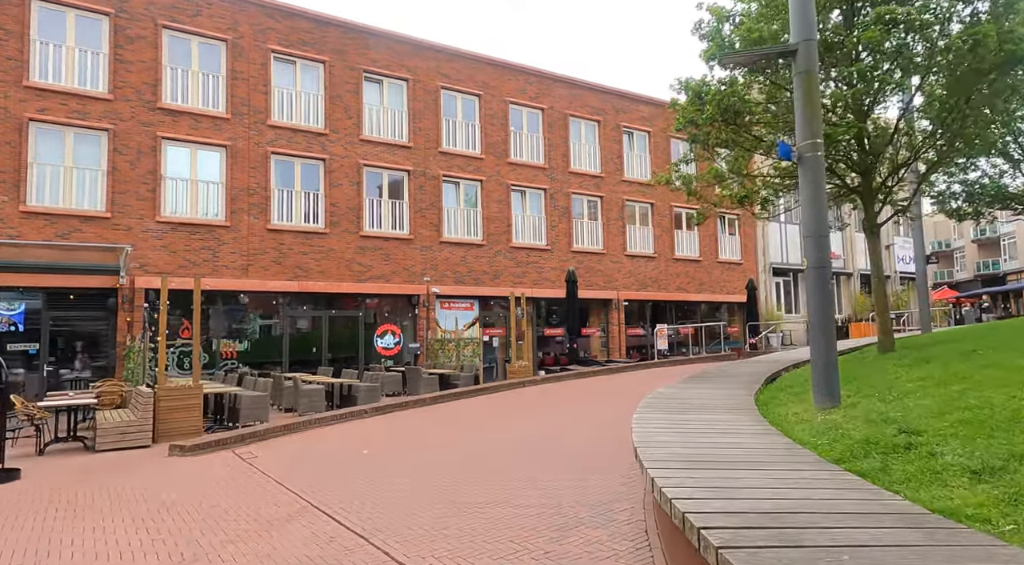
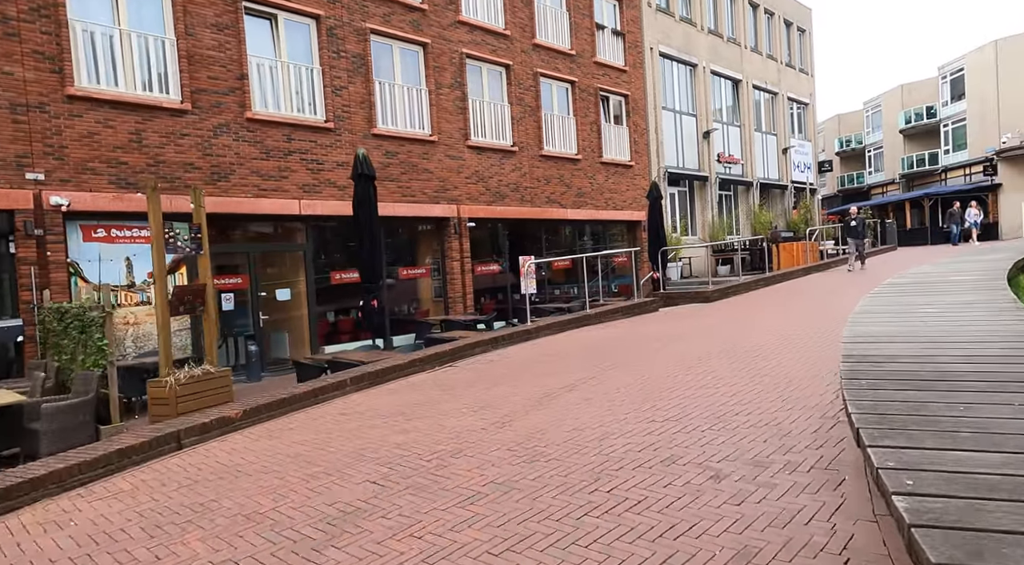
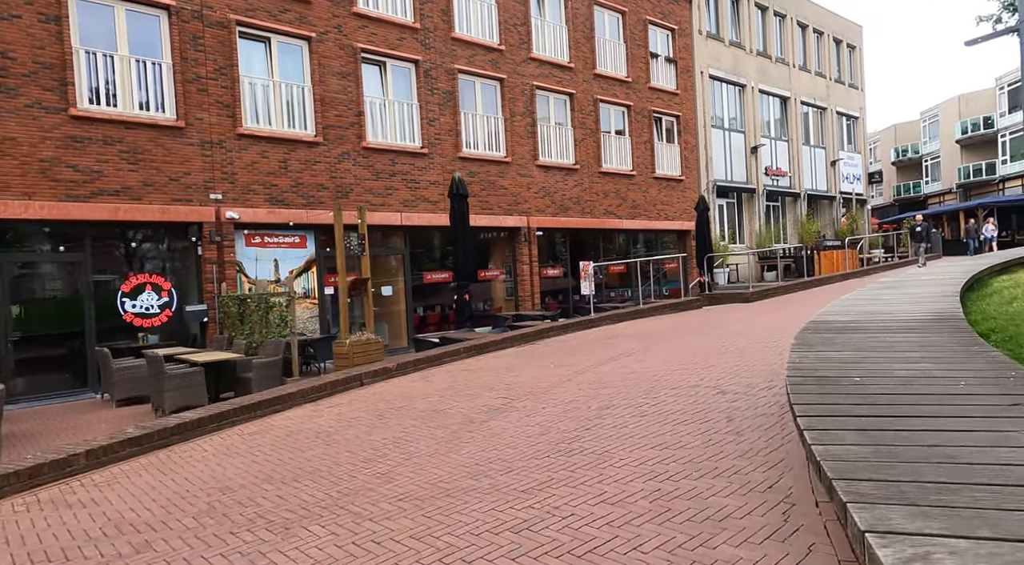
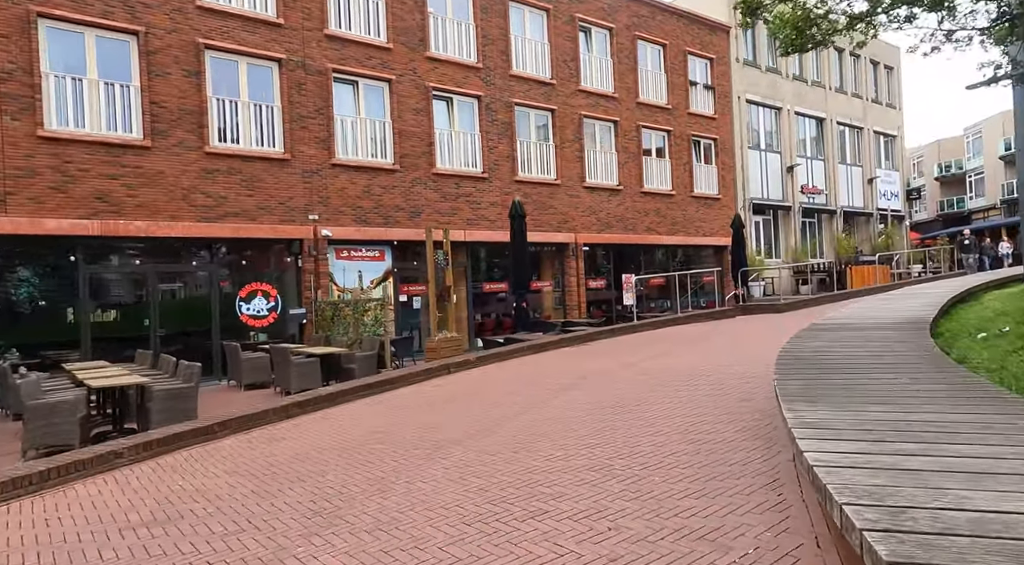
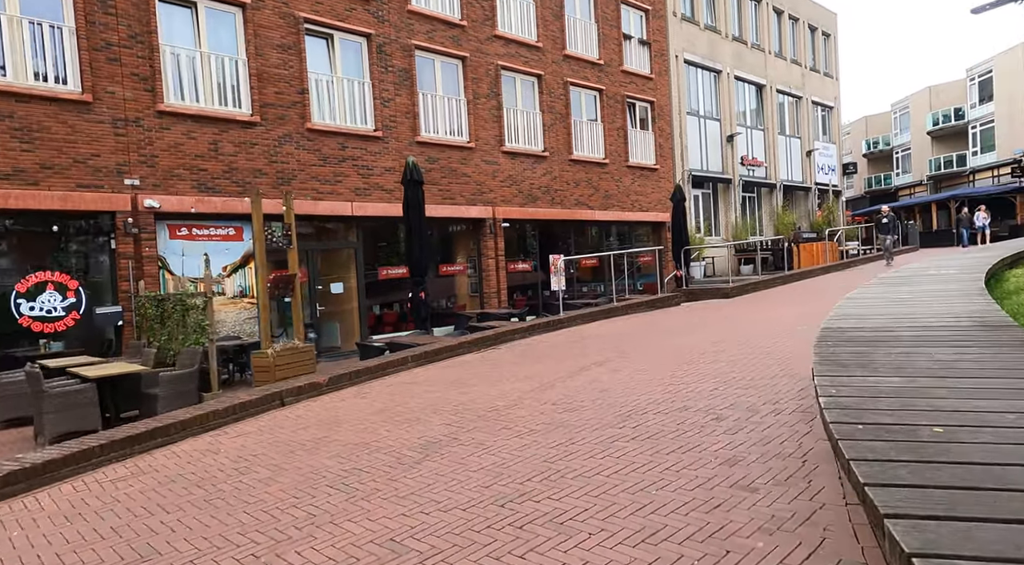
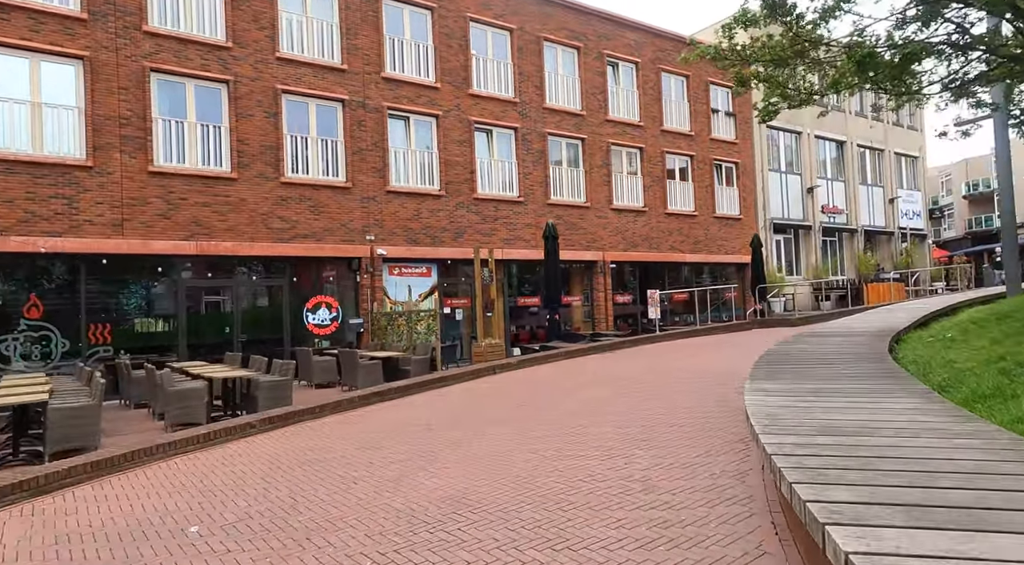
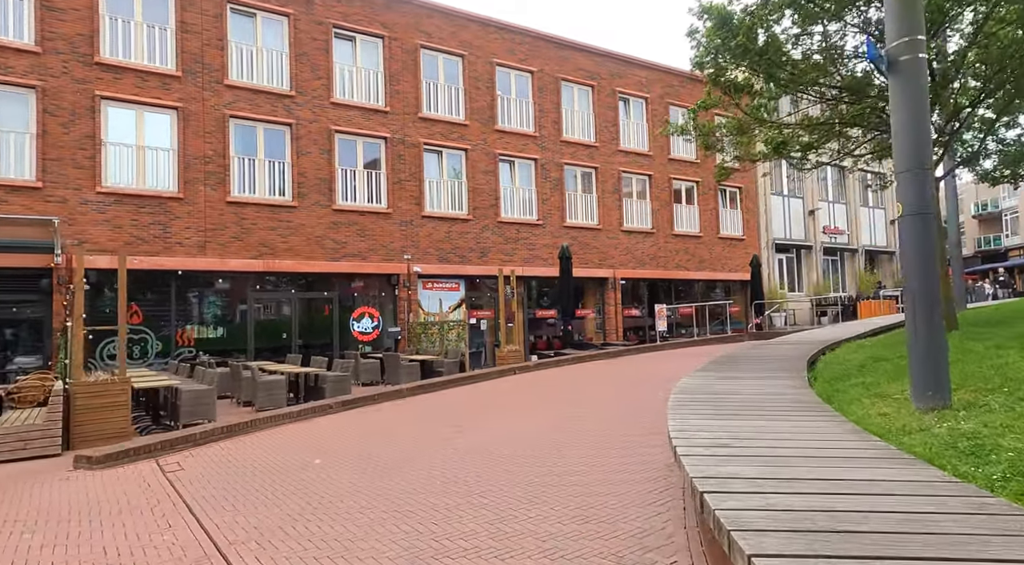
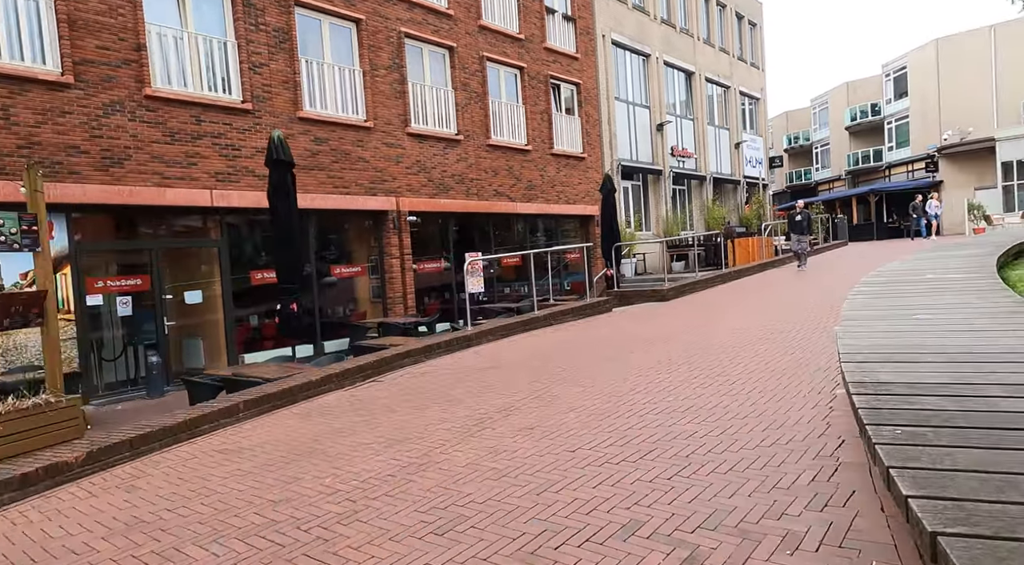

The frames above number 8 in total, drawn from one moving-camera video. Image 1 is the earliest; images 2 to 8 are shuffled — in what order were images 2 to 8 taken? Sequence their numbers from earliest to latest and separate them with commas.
7, 6, 4, 3, 5, 2, 8
